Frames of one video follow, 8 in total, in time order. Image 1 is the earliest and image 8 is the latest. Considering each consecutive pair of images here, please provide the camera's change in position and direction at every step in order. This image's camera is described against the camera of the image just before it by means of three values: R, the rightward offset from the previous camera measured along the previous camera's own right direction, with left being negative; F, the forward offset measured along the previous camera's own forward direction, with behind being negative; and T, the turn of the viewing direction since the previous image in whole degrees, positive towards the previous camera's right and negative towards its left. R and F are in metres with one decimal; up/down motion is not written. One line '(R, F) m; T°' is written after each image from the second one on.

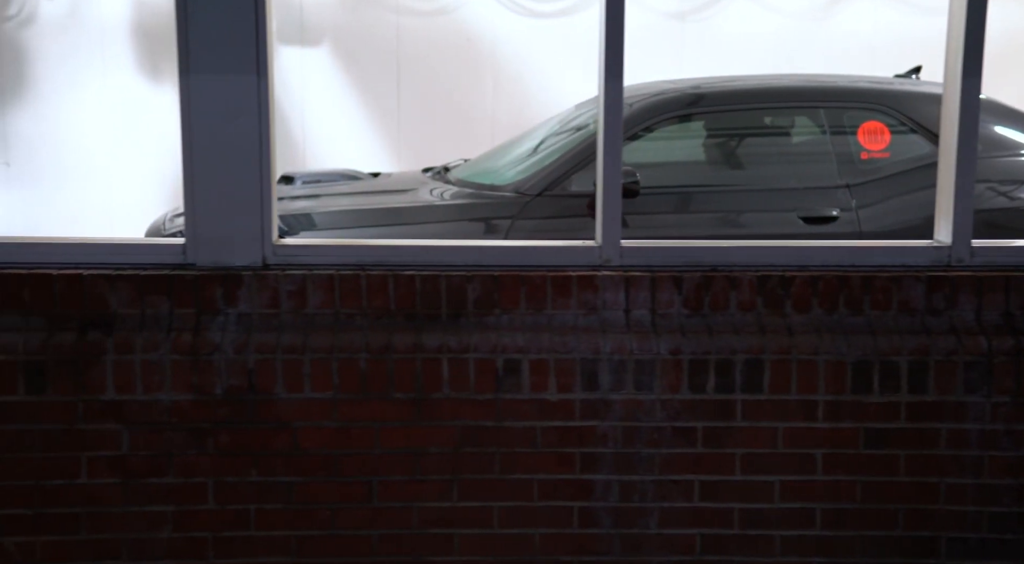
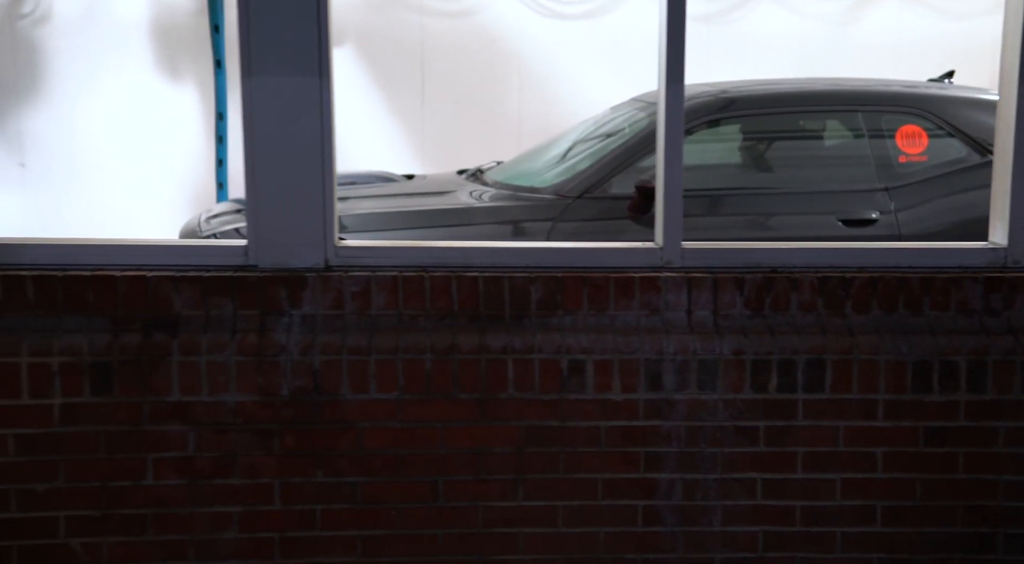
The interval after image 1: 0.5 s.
(-0.3, 0.0) m; +1°
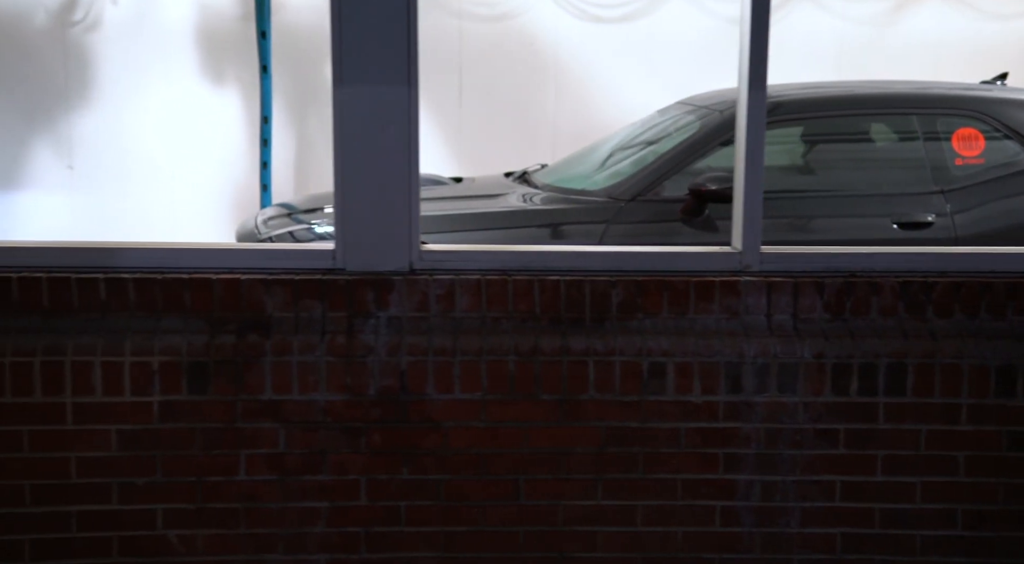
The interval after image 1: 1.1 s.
(-0.1, -0.1) m; -3°
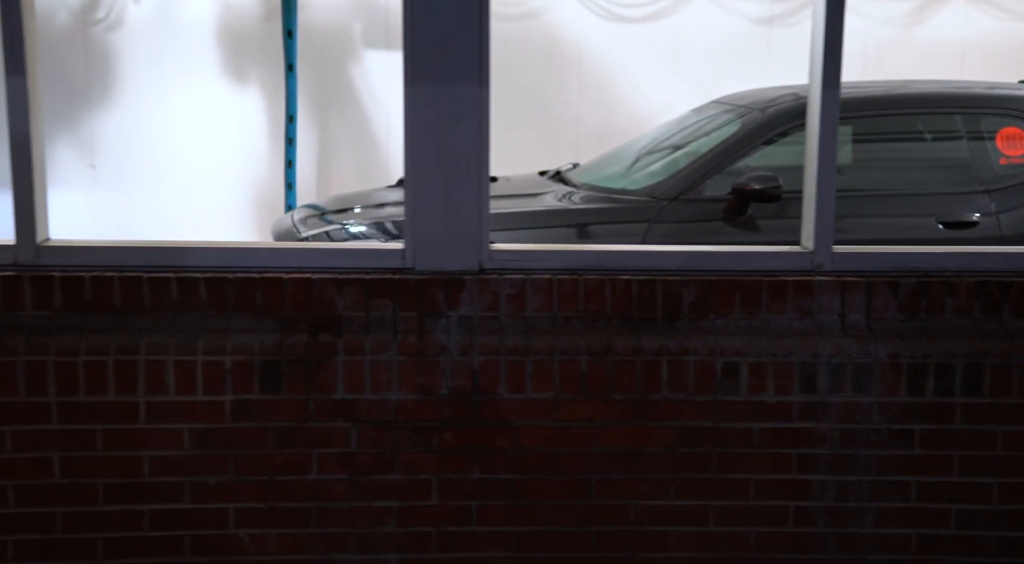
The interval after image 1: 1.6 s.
(-0.2, 0.0) m; 0°
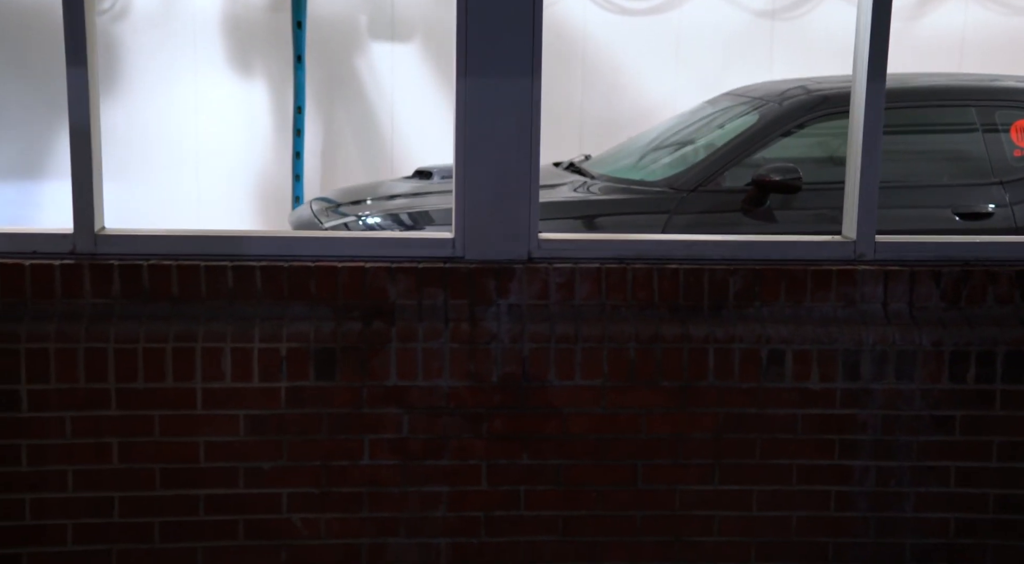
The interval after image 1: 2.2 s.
(-0.2, -0.1) m; 0°
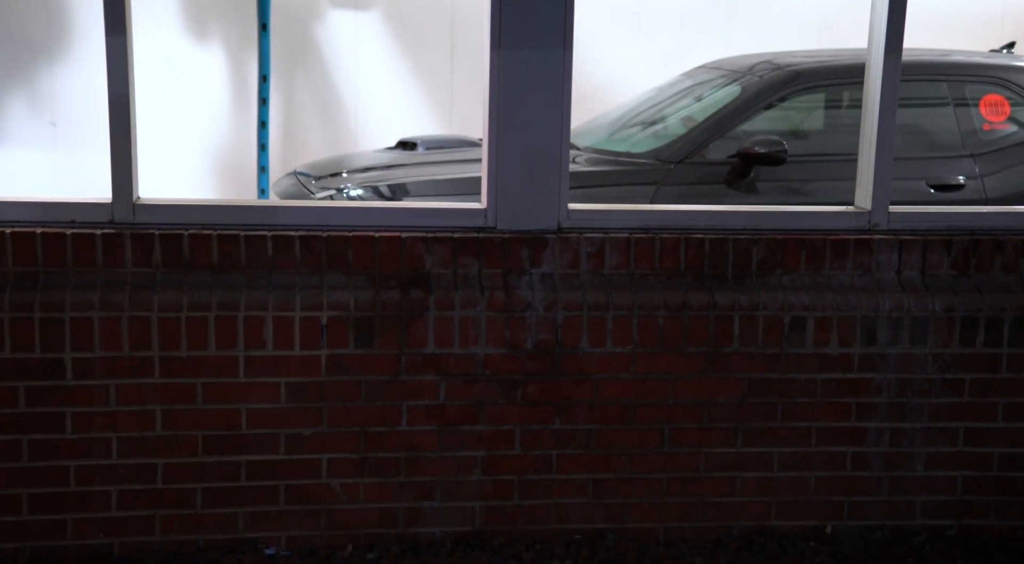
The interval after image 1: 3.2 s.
(-0.3, -0.1) m; +3°
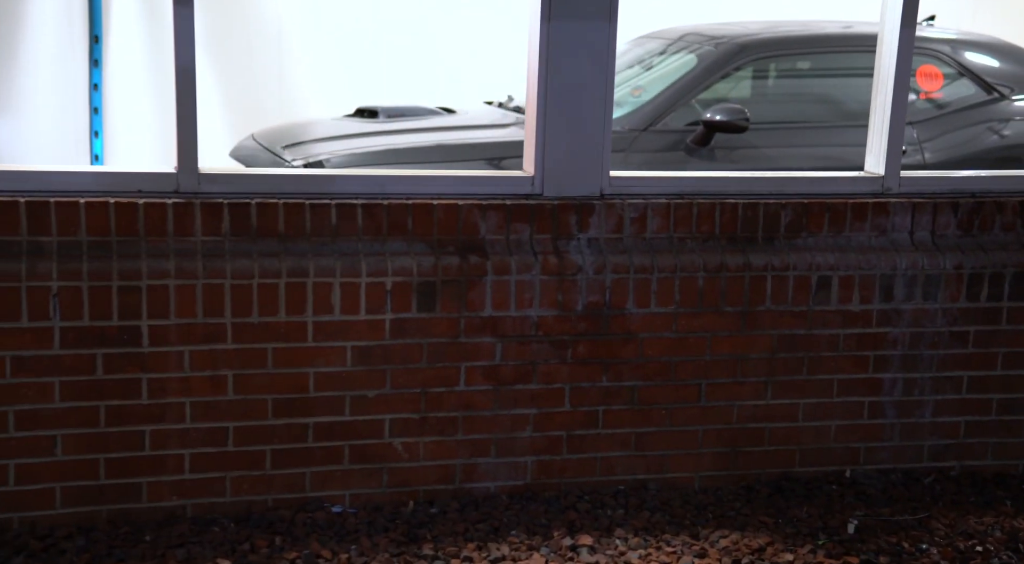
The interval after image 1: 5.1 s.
(-0.6, -0.1) m; +6°
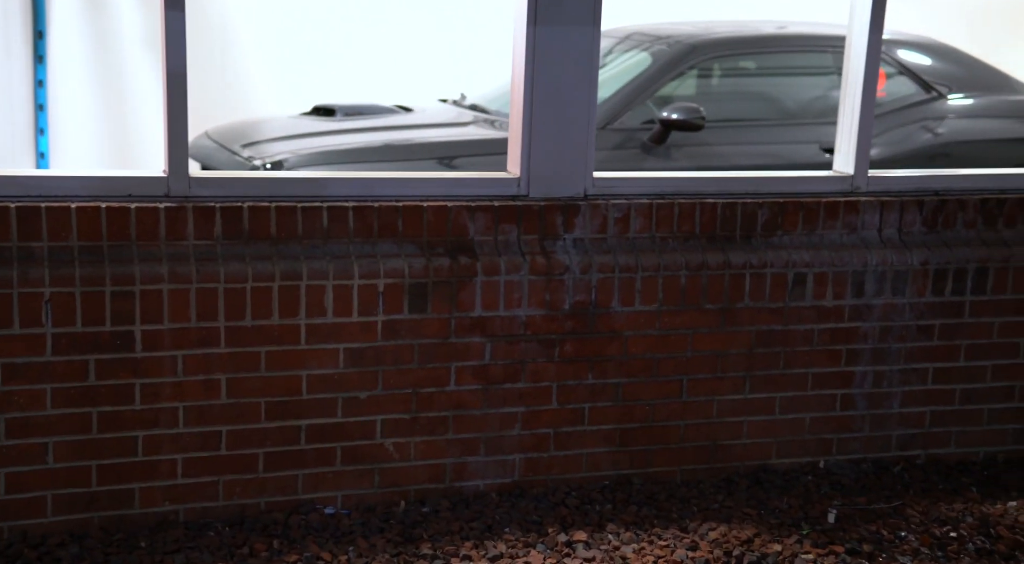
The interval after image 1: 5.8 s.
(-0.2, 0.0) m; +4°
